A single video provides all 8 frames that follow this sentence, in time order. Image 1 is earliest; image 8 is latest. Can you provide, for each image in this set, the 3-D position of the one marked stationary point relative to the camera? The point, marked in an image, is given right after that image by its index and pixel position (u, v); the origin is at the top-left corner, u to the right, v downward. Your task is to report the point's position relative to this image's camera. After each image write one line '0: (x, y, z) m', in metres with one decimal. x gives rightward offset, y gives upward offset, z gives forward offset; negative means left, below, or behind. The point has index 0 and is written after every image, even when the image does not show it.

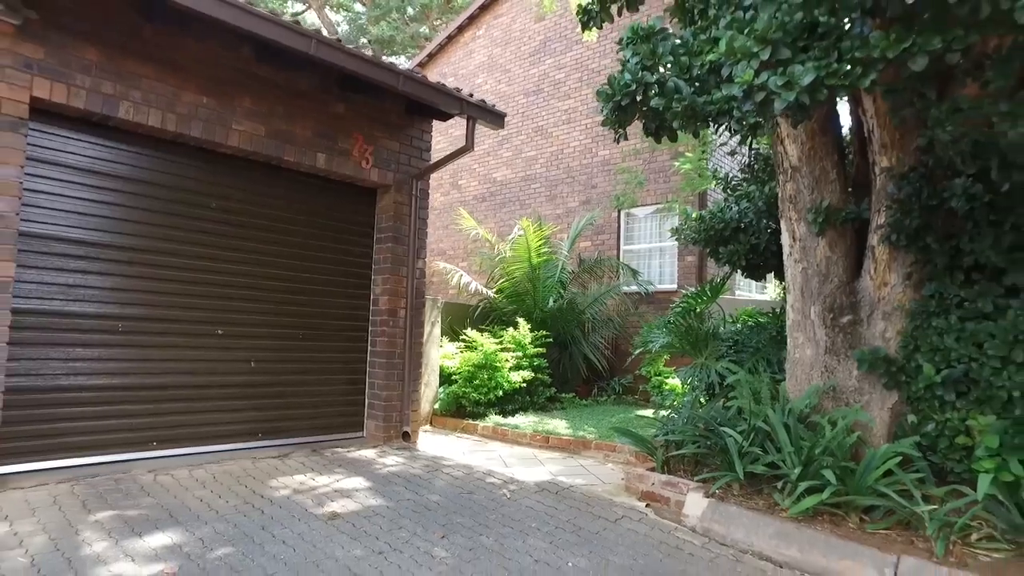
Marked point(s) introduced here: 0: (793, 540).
0: (+1.7, -1.5, +3.8) m
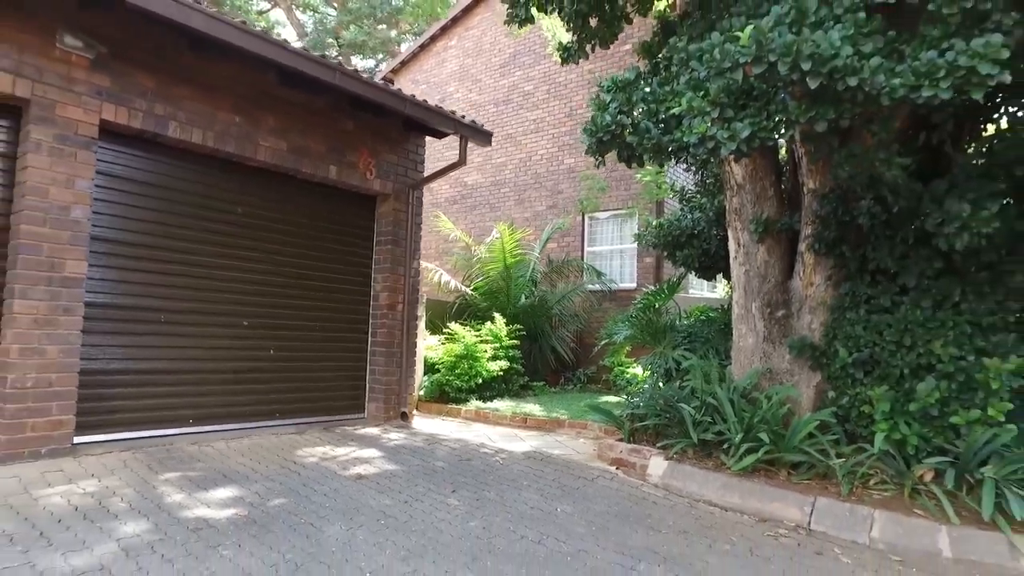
0: (+1.6, -1.5, +4.8) m
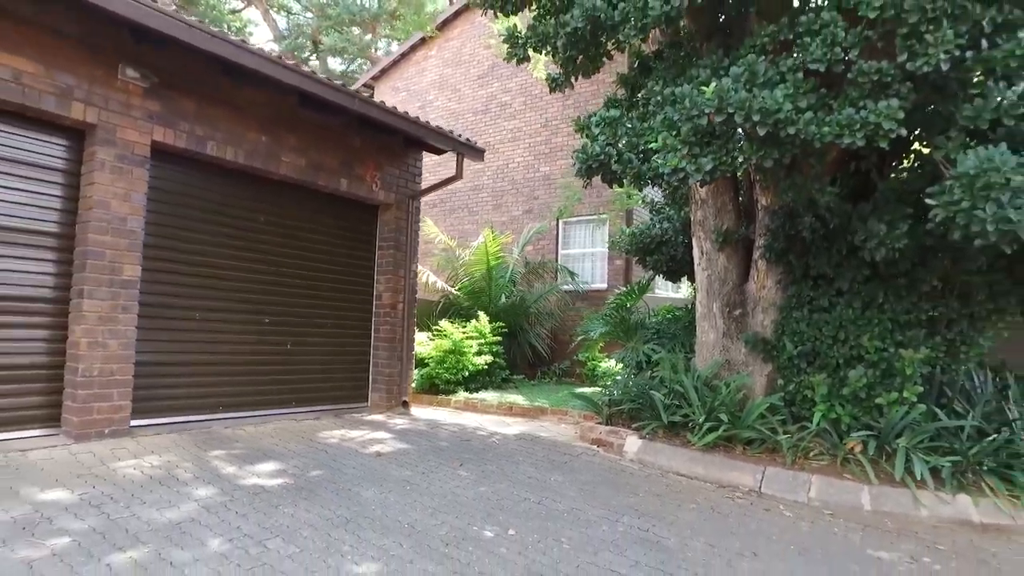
0: (+1.6, -1.5, +5.6) m
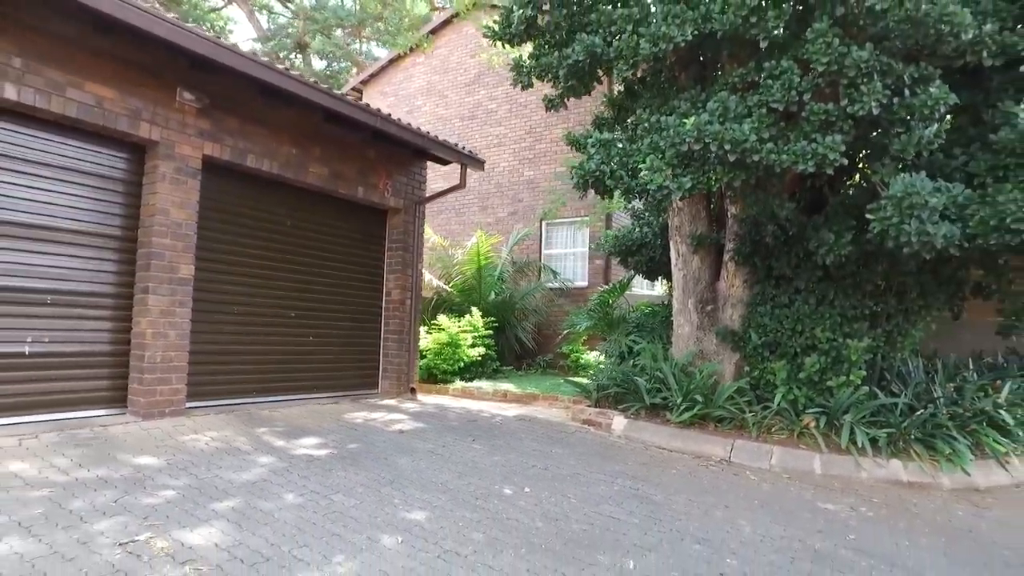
0: (+1.6, -1.5, +6.5) m
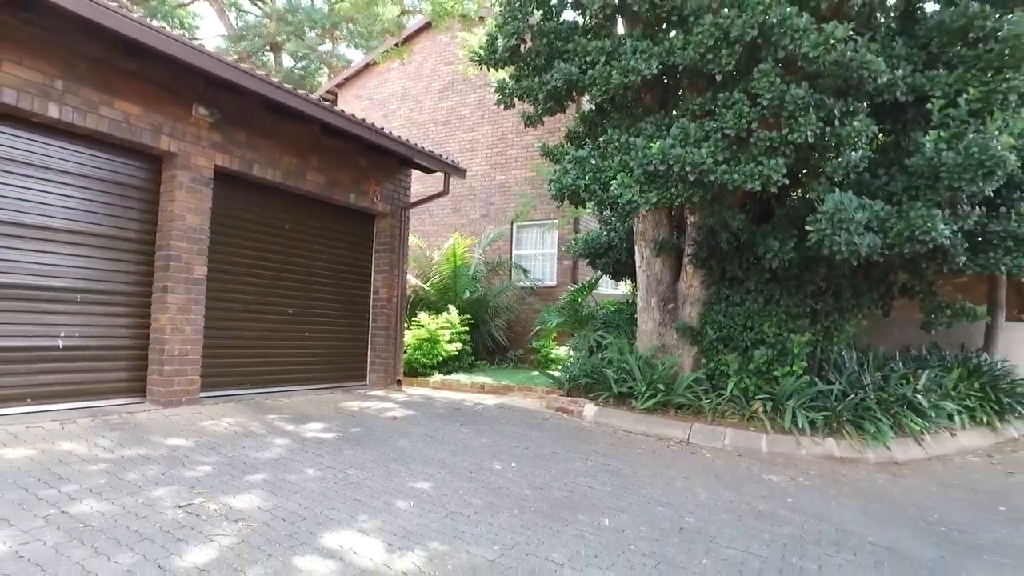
0: (+1.4, -1.5, +7.2) m
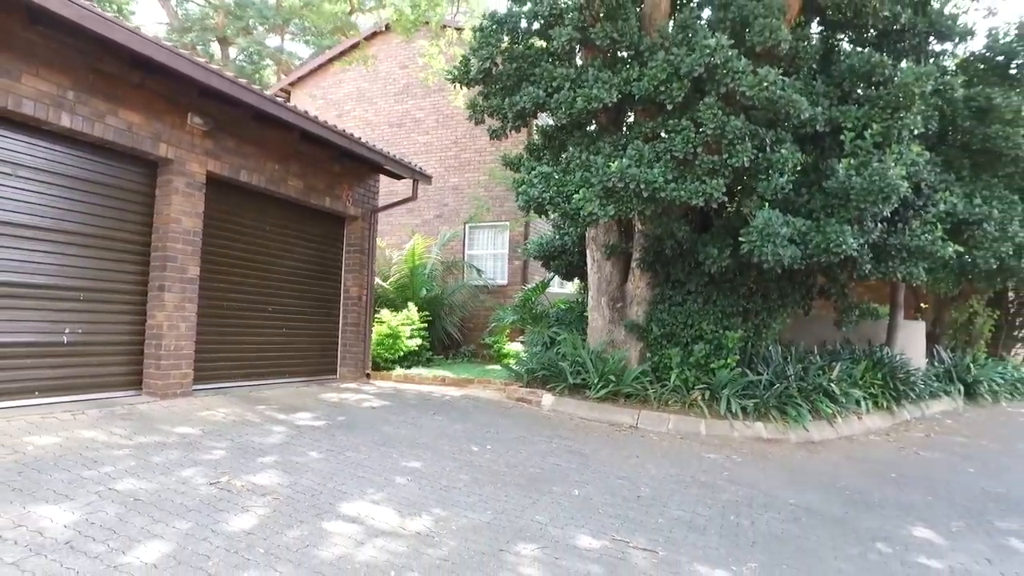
0: (+1.0, -1.5, +8.0) m
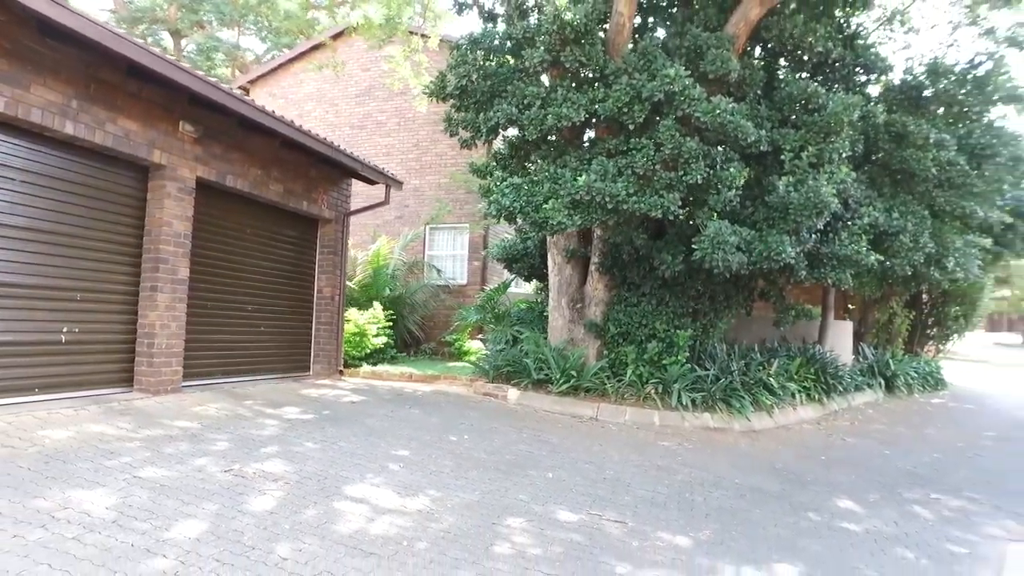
0: (+0.6, -1.5, +8.7) m
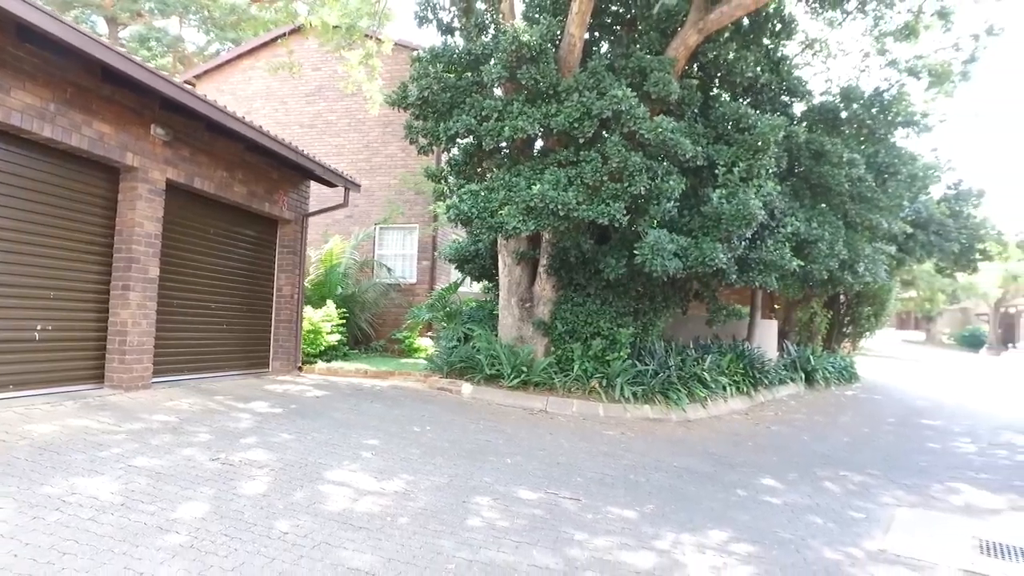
0: (0.0, -1.5, +9.2) m
